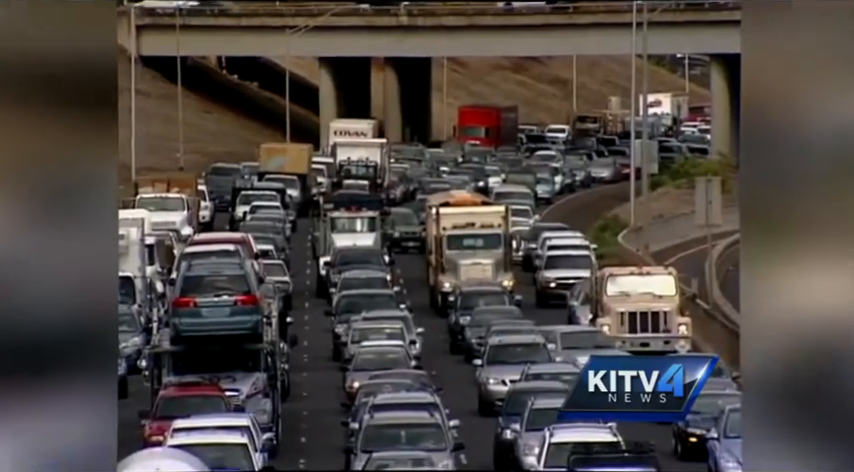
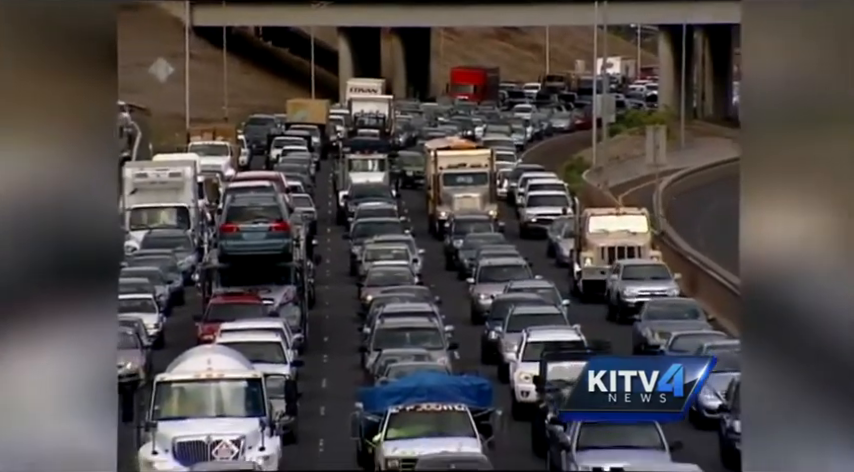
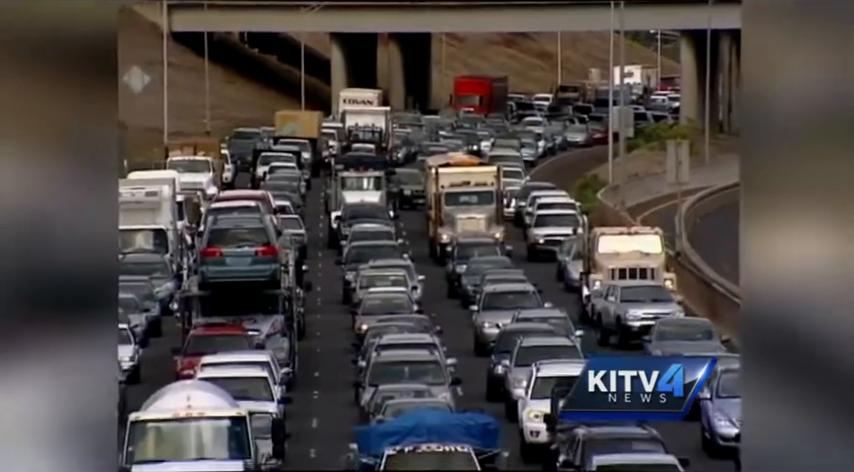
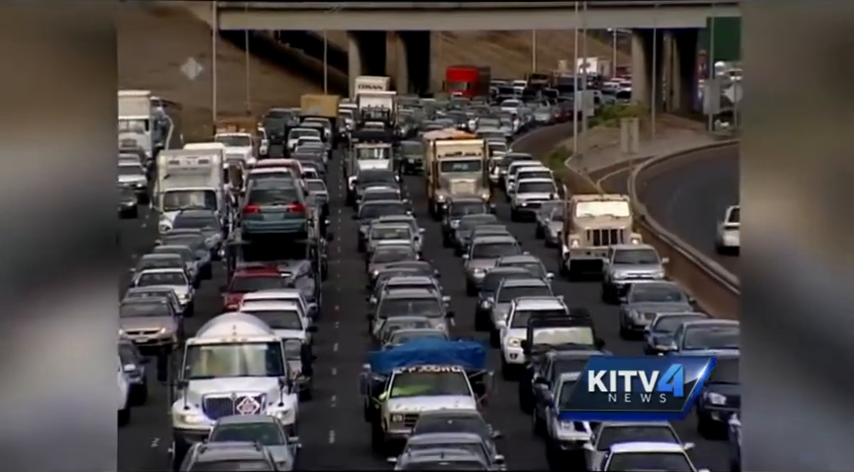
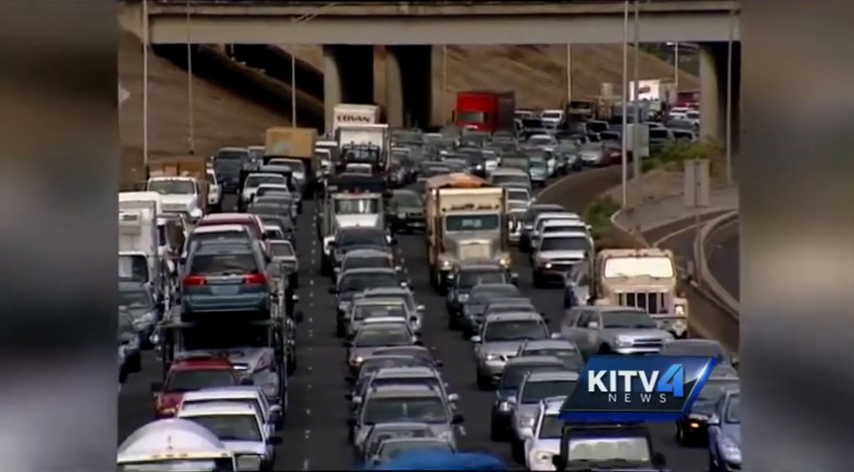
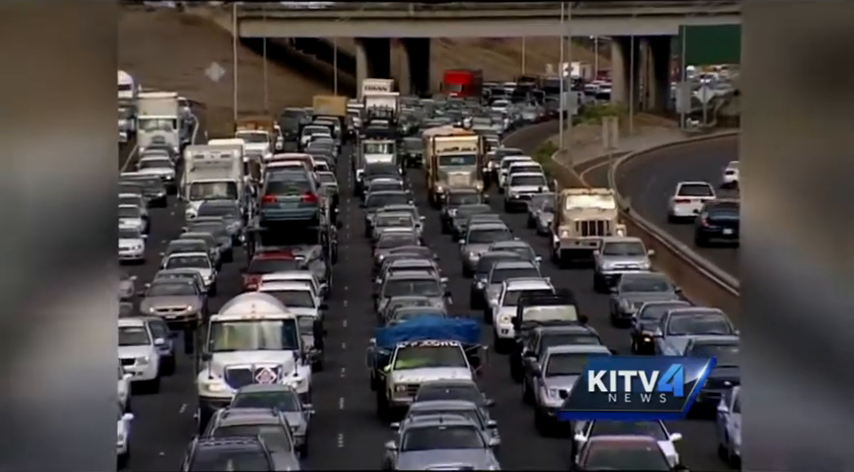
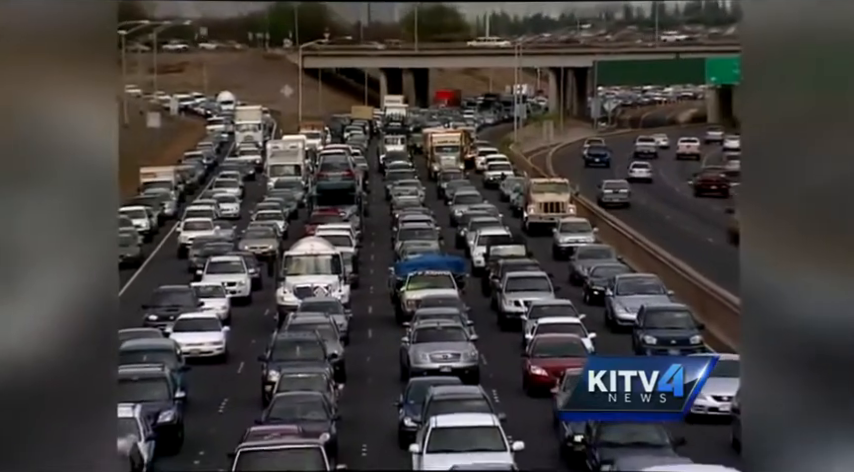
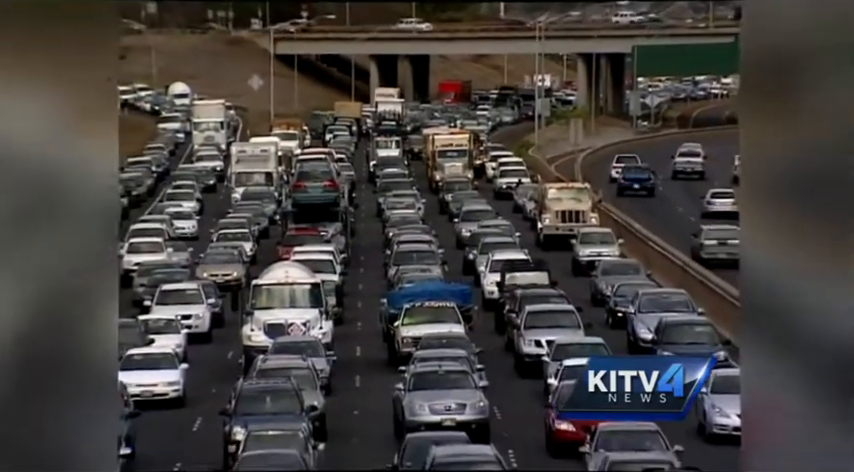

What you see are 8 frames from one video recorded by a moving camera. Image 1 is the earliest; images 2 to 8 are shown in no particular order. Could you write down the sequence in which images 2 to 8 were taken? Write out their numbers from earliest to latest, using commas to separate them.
5, 3, 2, 4, 6, 8, 7
